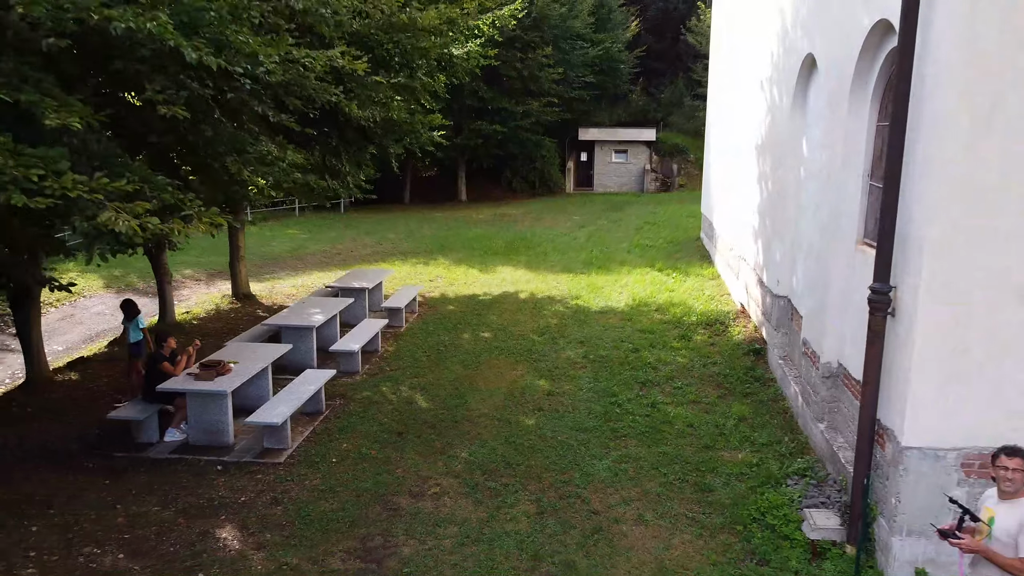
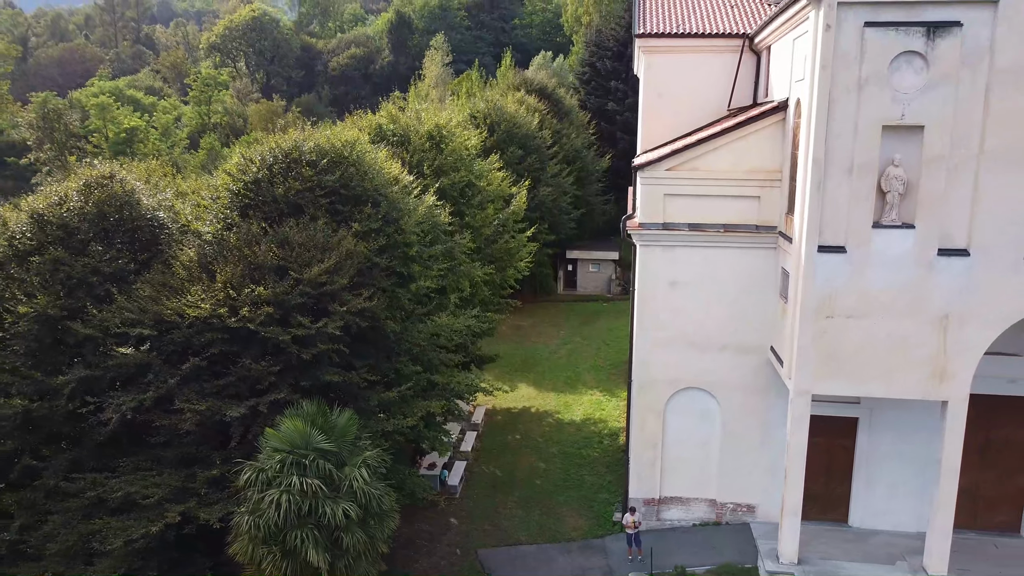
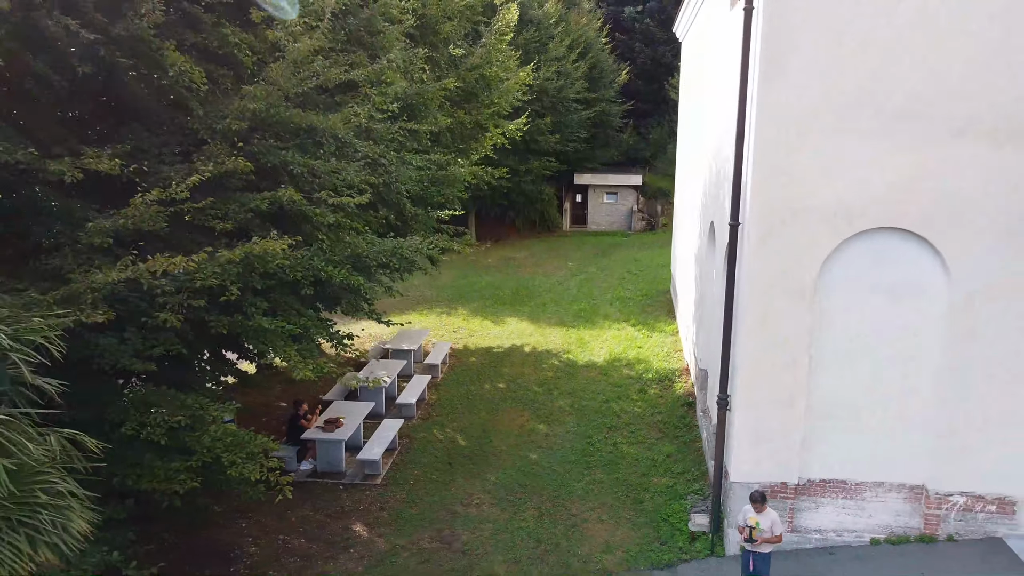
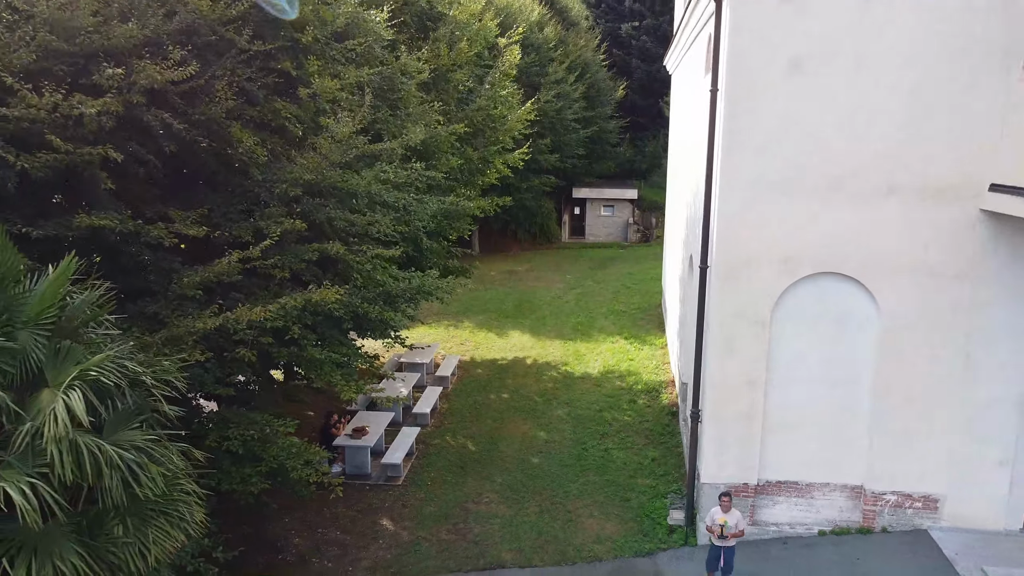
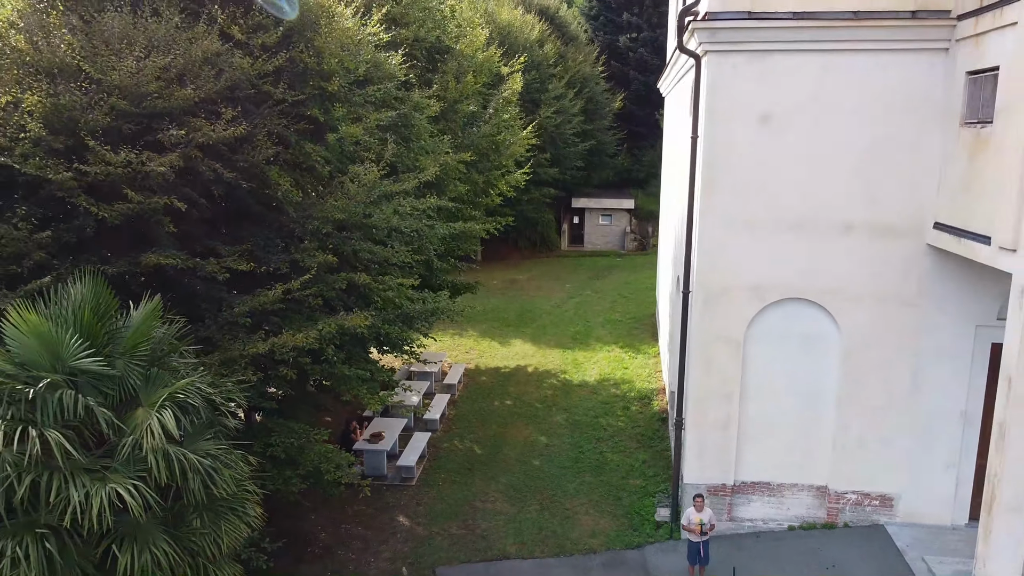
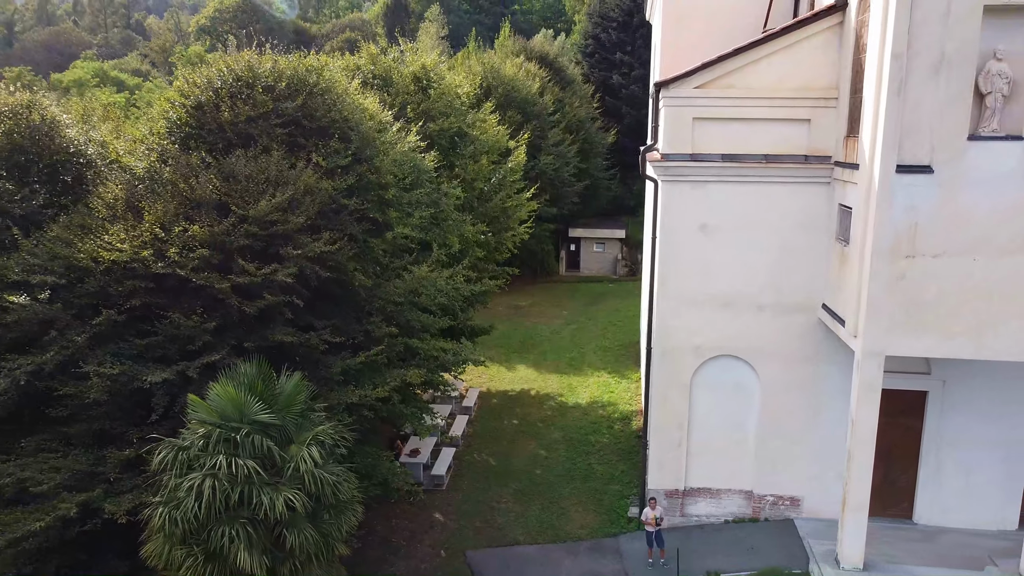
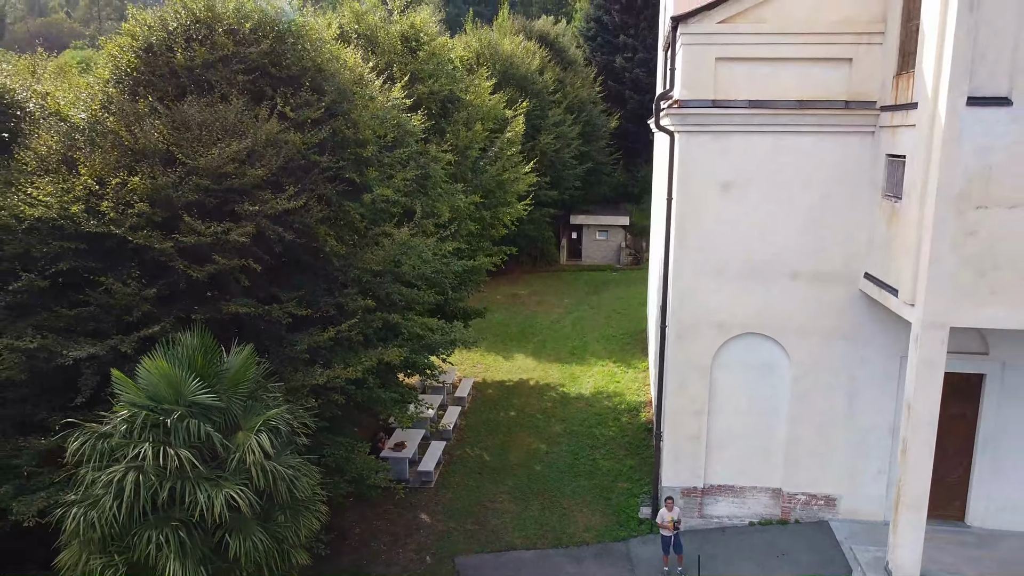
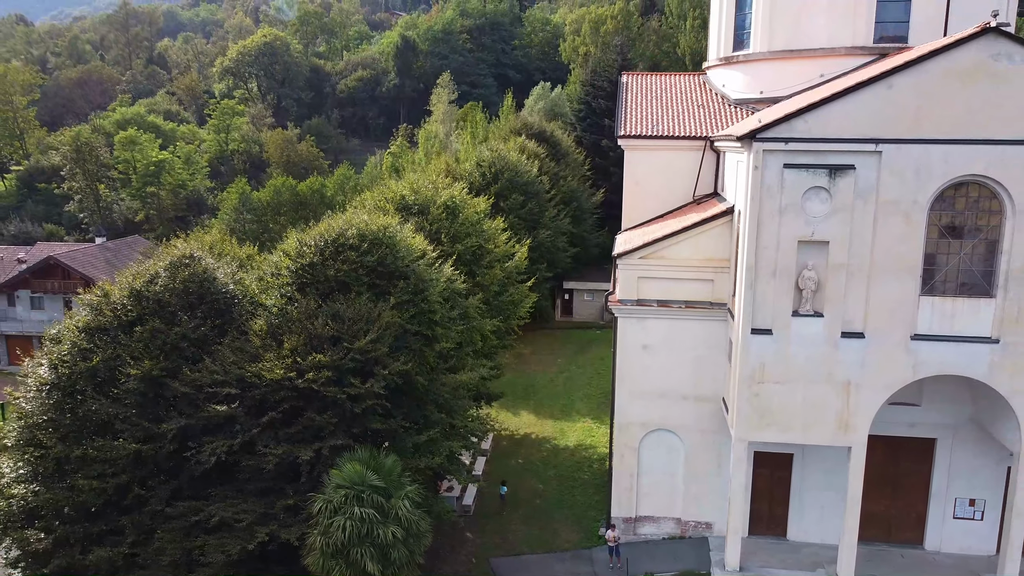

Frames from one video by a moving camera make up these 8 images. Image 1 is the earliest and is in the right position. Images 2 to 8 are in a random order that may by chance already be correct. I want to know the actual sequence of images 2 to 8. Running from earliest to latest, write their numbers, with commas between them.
3, 4, 5, 7, 6, 2, 8
